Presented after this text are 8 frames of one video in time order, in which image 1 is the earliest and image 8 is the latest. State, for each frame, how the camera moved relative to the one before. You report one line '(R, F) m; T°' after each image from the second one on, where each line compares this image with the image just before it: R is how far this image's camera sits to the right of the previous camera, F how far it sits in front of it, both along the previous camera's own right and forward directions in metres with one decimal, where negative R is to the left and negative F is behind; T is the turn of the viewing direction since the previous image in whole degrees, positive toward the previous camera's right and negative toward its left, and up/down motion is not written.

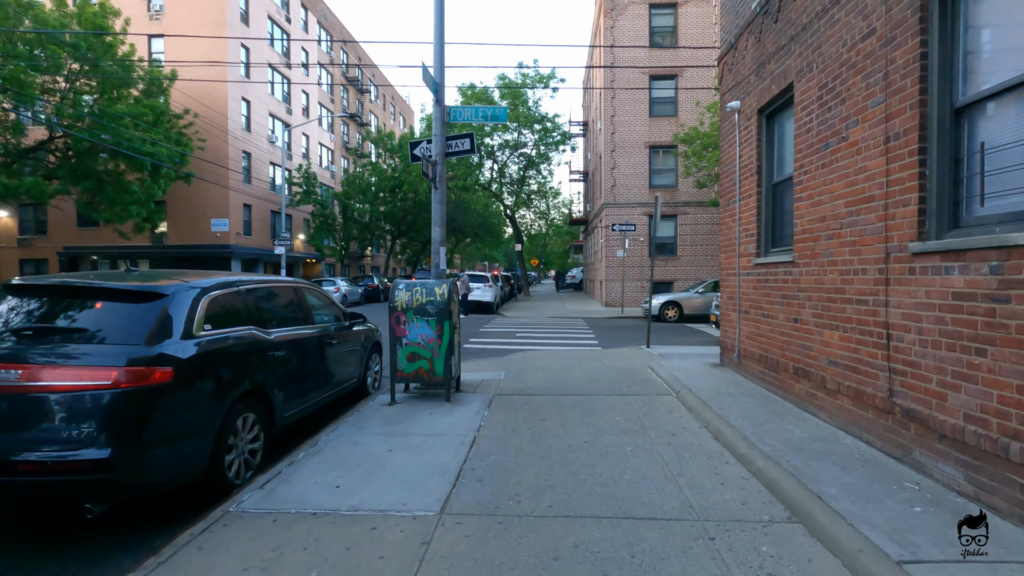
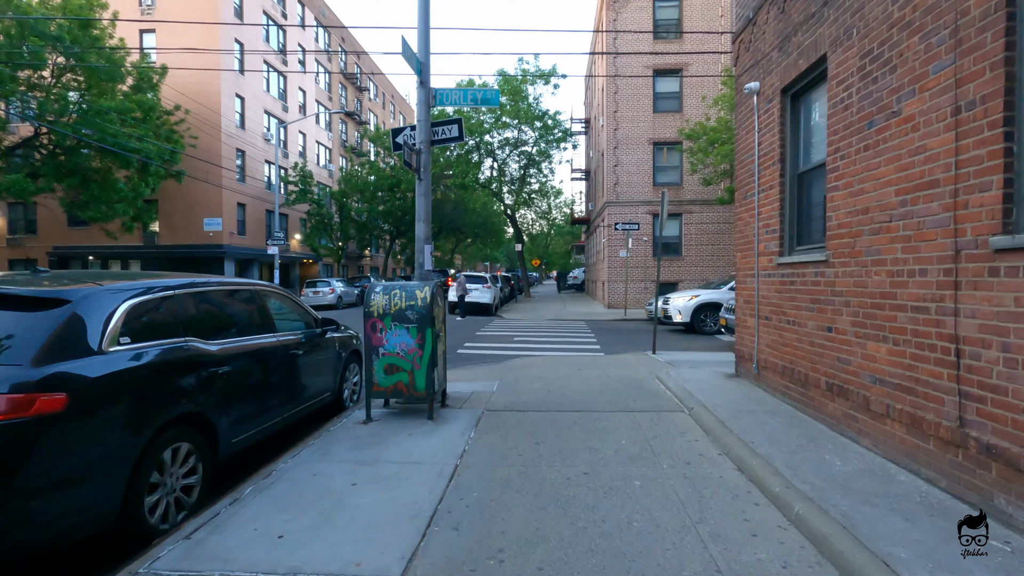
(+0.1, +0.9) m; 0°
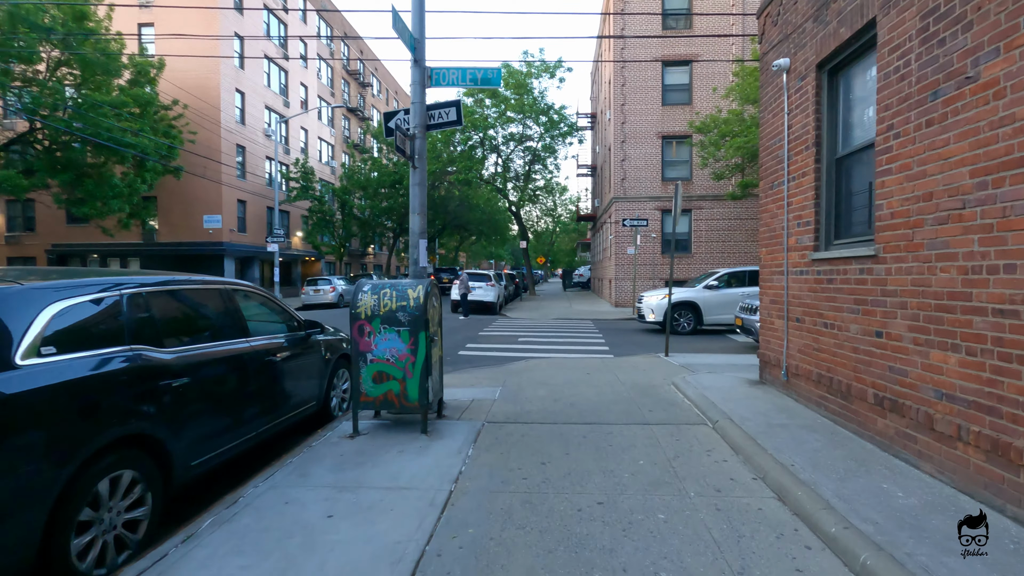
(0.0, +0.7) m; -1°
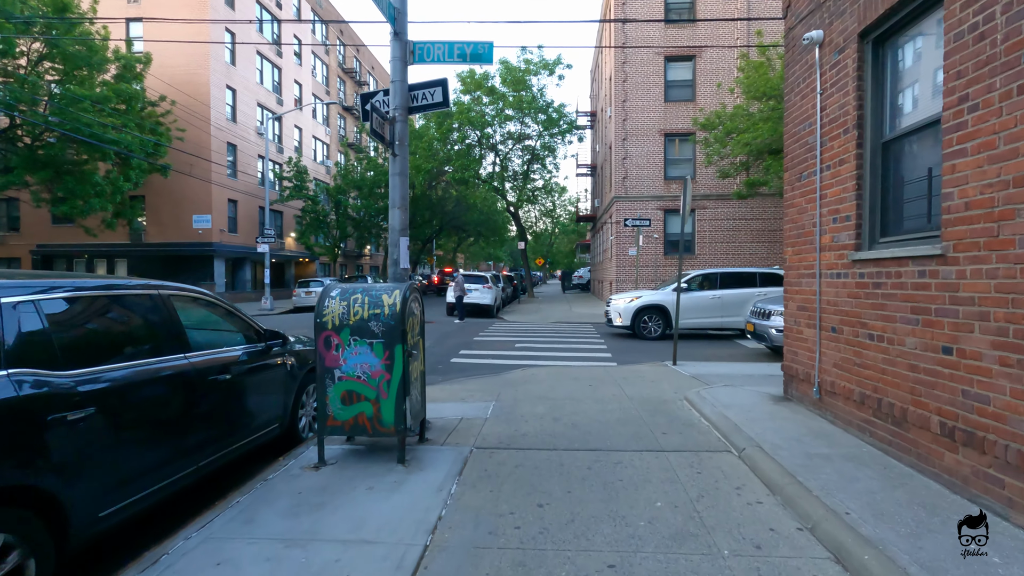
(+0.1, +0.8) m; 0°
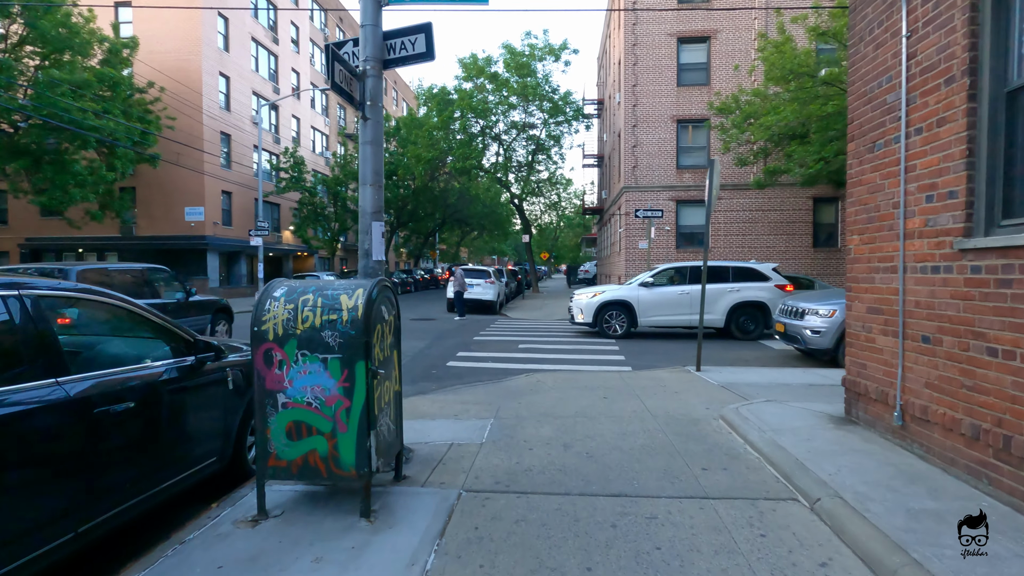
(0.0, +1.2) m; 0°
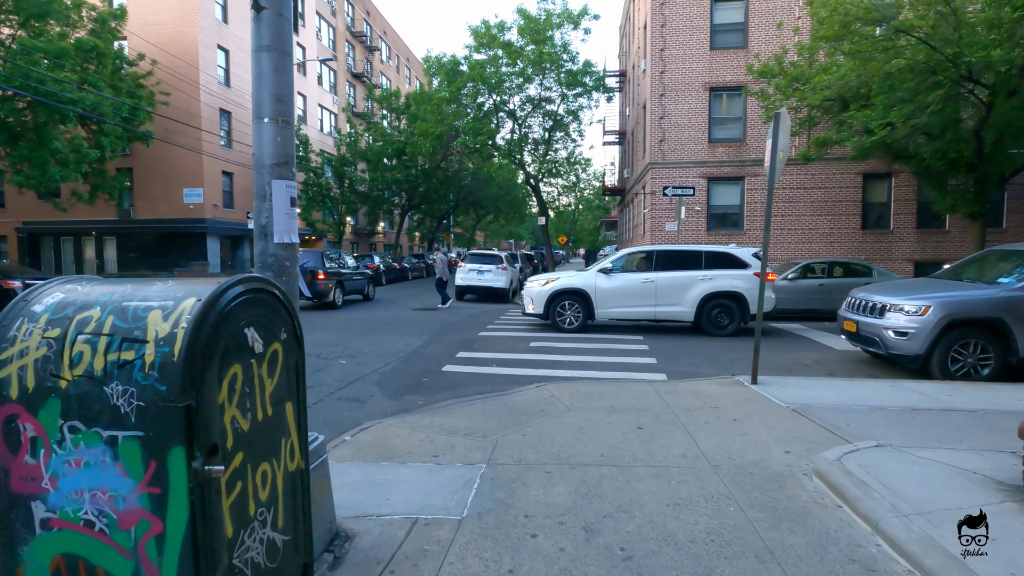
(+0.2, +1.9) m; -2°
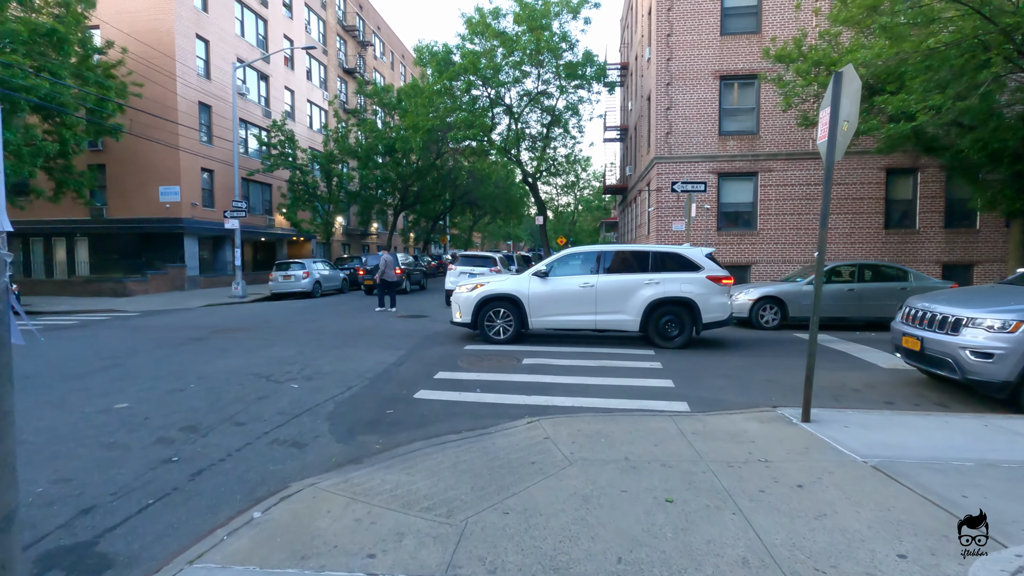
(+0.2, +1.6) m; 0°
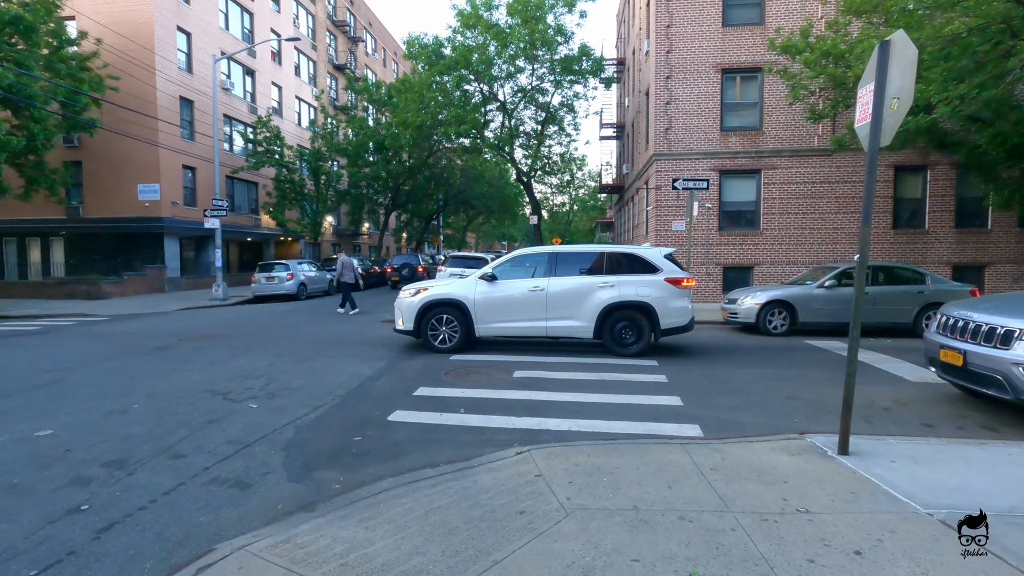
(+0.1, +0.9) m; +1°
